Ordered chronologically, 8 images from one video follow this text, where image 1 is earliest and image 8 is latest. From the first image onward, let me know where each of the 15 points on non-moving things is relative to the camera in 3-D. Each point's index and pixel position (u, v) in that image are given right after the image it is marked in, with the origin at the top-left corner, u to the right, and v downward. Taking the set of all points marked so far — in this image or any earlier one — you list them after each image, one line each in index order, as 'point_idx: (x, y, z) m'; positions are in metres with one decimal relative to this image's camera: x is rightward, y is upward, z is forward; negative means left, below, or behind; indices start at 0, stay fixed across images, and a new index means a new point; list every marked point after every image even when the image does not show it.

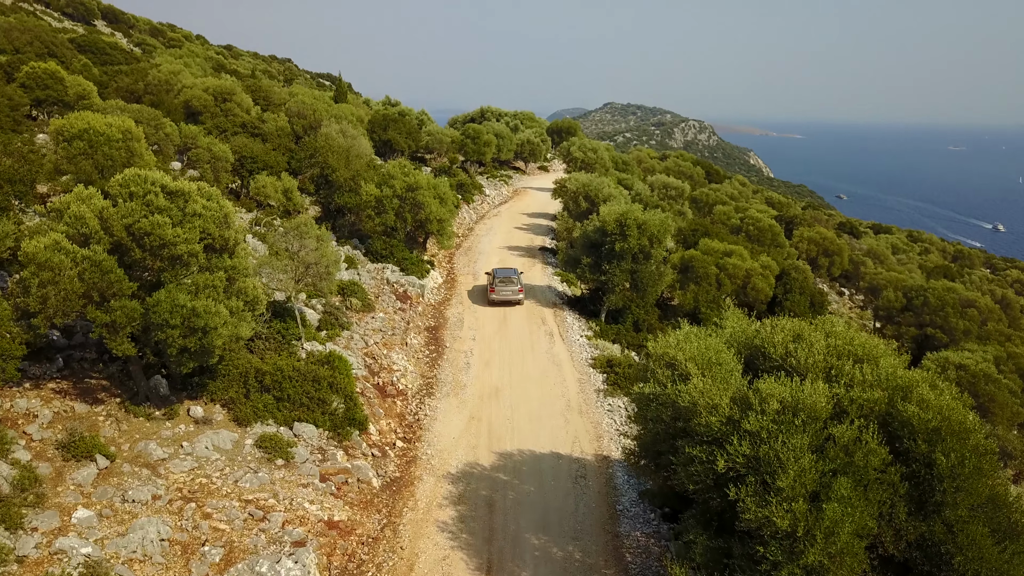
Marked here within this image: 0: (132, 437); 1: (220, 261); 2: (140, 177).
0: (-6.4, -2.5, +13.6) m
1: (-5.1, +0.5, +14.0) m
2: (-6.2, +1.9, +13.4) m
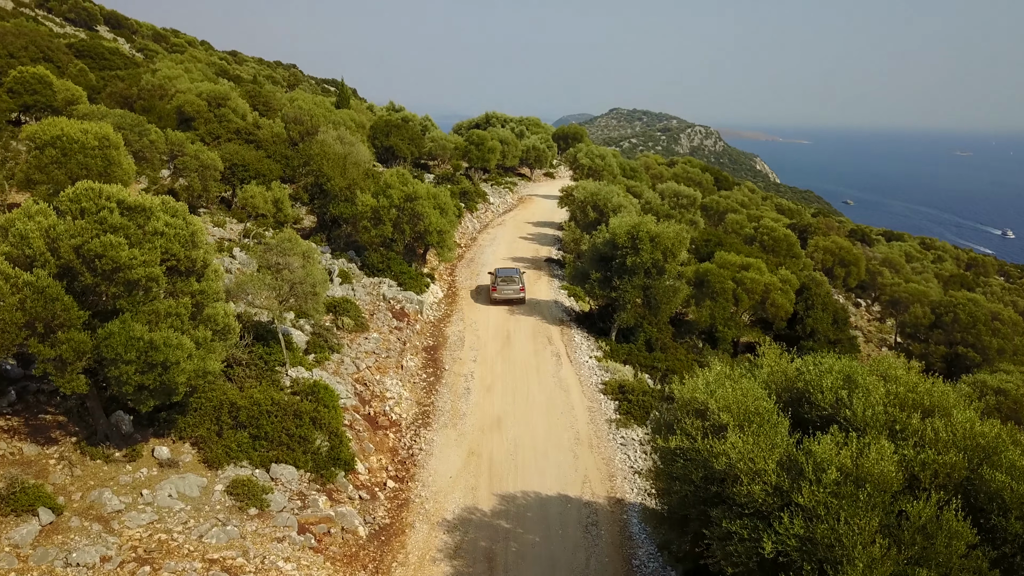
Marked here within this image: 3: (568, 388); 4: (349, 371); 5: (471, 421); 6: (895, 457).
0: (-6.4, -2.9, +12.1) m
1: (-5.0, +0.1, +12.4) m
2: (-6.2, +1.4, +11.9) m
3: (+1.4, -2.5, +20.0) m
4: (-3.8, -2.0, +18.8) m
5: (-0.9, -3.0, +18.1) m
6: (+3.7, -1.6, +7.8) m
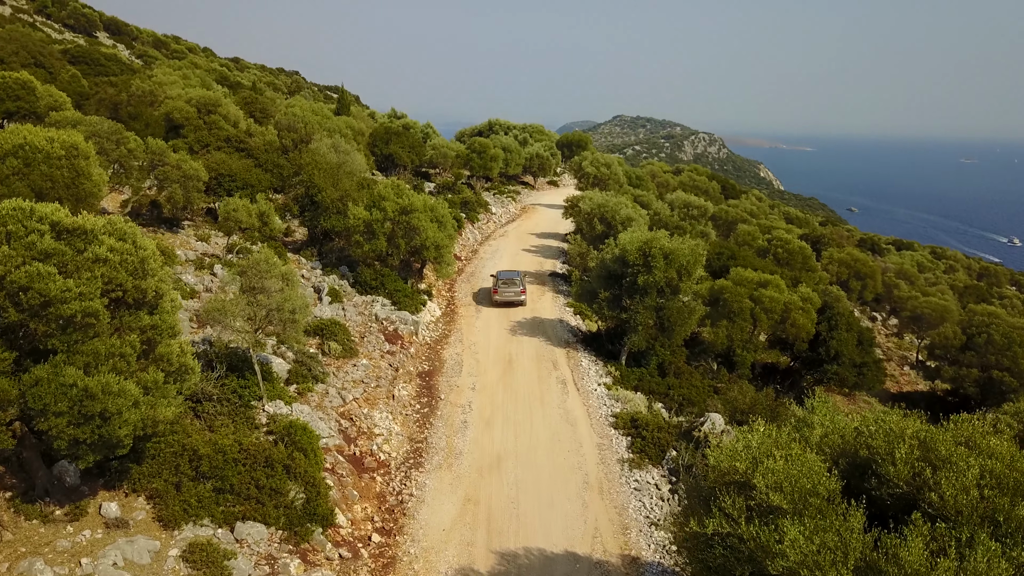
0: (-6.4, -3.4, +10.3) m
1: (-5.0, -0.4, +10.7) m
2: (-6.2, +1.0, +10.2) m
3: (+1.4, -3.0, +18.2) m
4: (-3.8, -2.5, +17.0) m
5: (-0.9, -3.5, +16.3) m
6: (+3.7, -2.1, +6.0) m
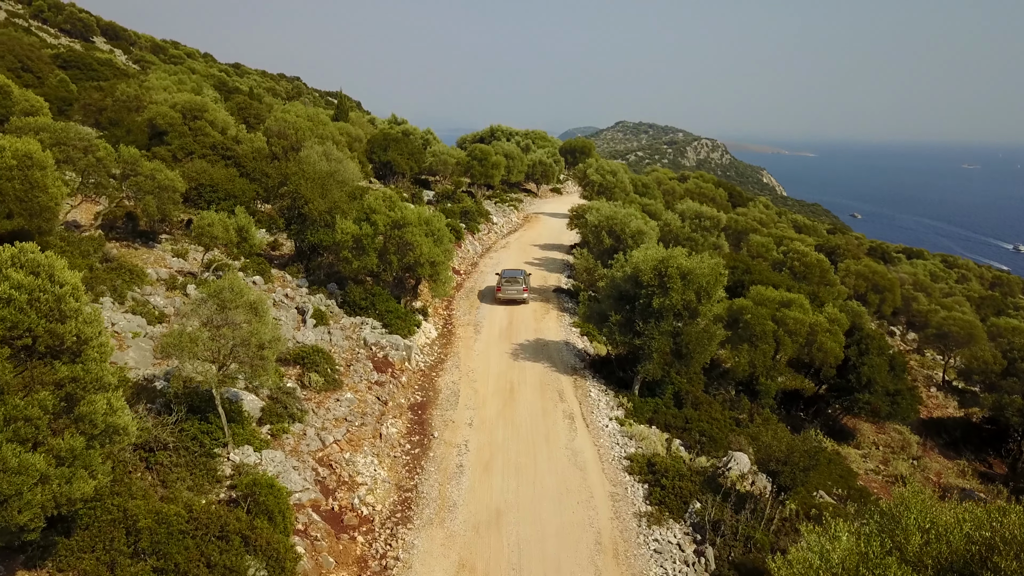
0: (-6.4, -3.9, +8.3) m
1: (-5.0, -0.9, +8.7) m
2: (-6.1, +0.5, +8.2) m
3: (+1.4, -3.6, +16.2) m
4: (-3.7, -3.0, +15.0) m
5: (-0.9, -4.0, +14.3) m
6: (+3.7, -2.5, +4.0) m
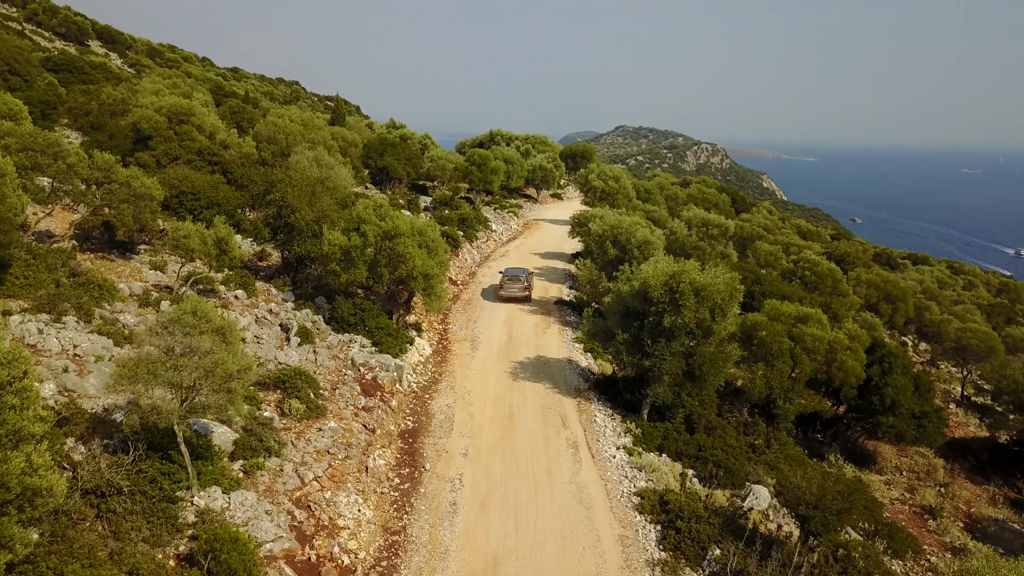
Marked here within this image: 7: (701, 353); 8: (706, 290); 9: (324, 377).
0: (-6.4, -4.2, +6.8) m
1: (-5.0, -1.2, +7.3) m
2: (-6.2, +0.2, +6.7) m
3: (+1.4, -3.9, +14.7) m
4: (-3.7, -3.4, +13.5) m
5: (-0.9, -4.4, +12.8) m
6: (+3.7, -2.8, +2.5) m
7: (+4.3, -1.5, +18.3) m
8: (+4.3, 0.0, +18.0) m
9: (-4.3, -2.0, +18.4) m
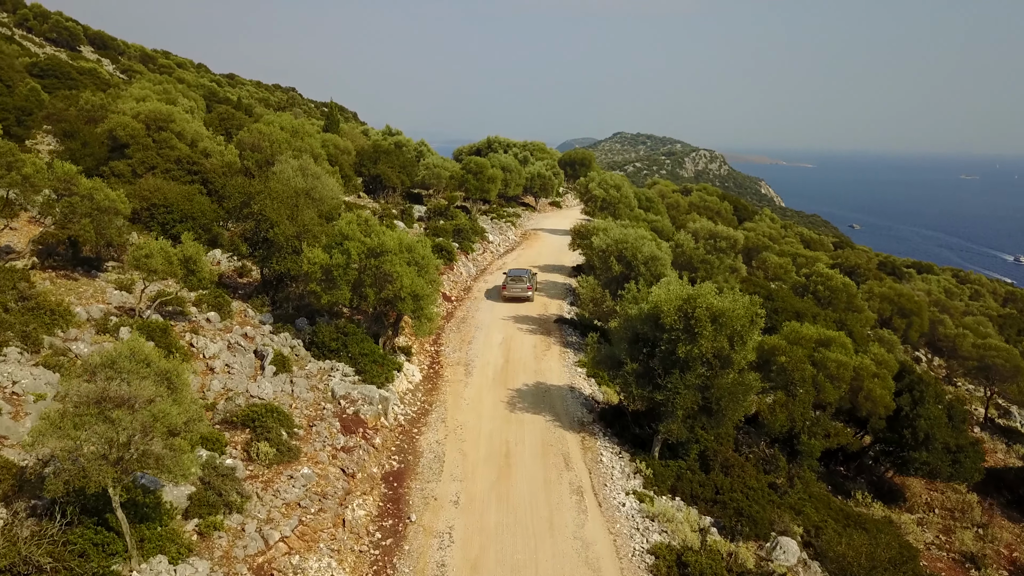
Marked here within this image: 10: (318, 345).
0: (-6.4, -4.6, +5.0) m
1: (-5.1, -1.6, +5.4) m
2: (-6.2, -0.2, +4.9) m
3: (+1.4, -4.4, +12.8) m
4: (-3.8, -3.8, +11.7) m
5: (-0.9, -4.8, +11.0) m
6: (+3.6, -3.2, +0.7) m
7: (+4.2, -2.0, +16.5) m
8: (+4.3, -0.6, +16.2) m
9: (-4.3, -2.5, +16.5) m
10: (-4.7, -1.4, +19.7) m
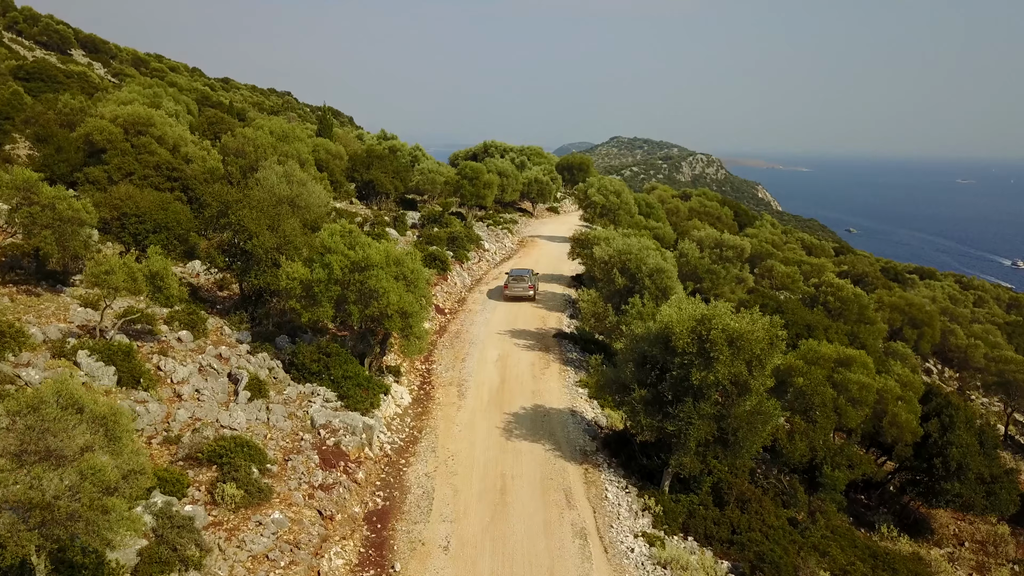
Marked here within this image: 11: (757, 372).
0: (-6.5, -4.9, +3.4) m
1: (-5.1, -2.0, +3.9) m
2: (-6.2, -0.6, +3.4) m
3: (+1.3, -4.8, +11.3) m
4: (-3.9, -4.2, +10.2) m
5: (-1.0, -5.2, +9.4) m
6: (+3.6, -3.5, -0.8) m
7: (+4.1, -2.3, +15.0) m
8: (+4.2, -0.9, +14.7) m
9: (-4.4, -2.9, +15.0) m
10: (-4.8, -1.8, +18.2) m
11: (+4.5, -1.5, +14.9) m
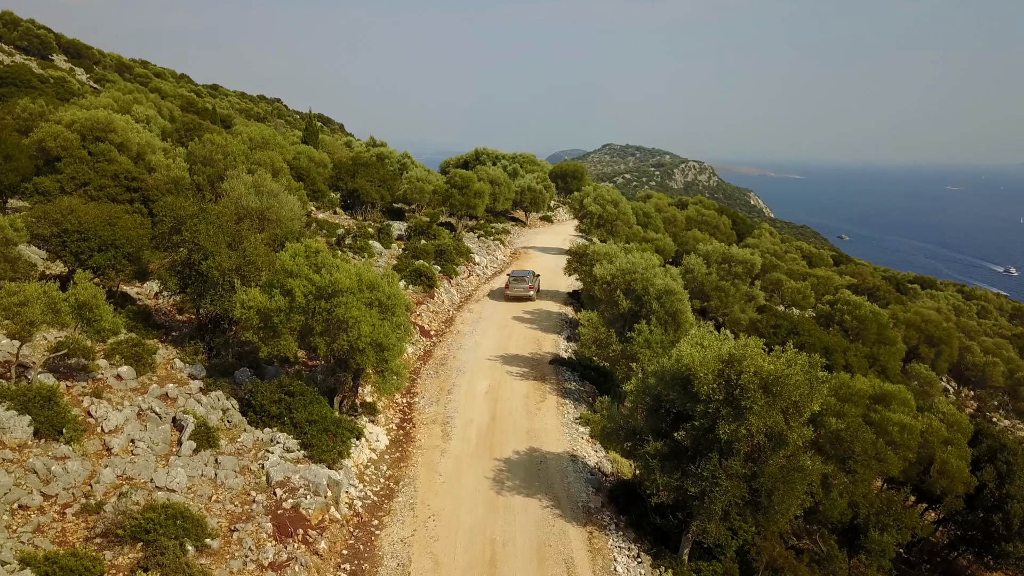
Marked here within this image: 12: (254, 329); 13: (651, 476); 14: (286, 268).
0: (-6.5, -5.4, +0.9) m
1: (-5.2, -2.4, +1.4) m
2: (-6.3, -1.0, +0.9) m
3: (+1.2, -5.3, +8.9) m
4: (-3.9, -4.7, +7.7) m
5: (-1.1, -5.7, +7.0) m
6: (+3.6, -3.9, -3.2) m
7: (+4.0, -2.9, +12.6) m
8: (+4.0, -1.4, +12.3) m
9: (-4.6, -3.4, +12.5) m
10: (-5.0, -2.3, +15.7) m
11: (+4.4, -2.0, +12.6) m
12: (-5.2, -0.8, +16.4) m
13: (+2.3, -3.0, +13.3) m
14: (-4.7, +0.5, +17.2) m
